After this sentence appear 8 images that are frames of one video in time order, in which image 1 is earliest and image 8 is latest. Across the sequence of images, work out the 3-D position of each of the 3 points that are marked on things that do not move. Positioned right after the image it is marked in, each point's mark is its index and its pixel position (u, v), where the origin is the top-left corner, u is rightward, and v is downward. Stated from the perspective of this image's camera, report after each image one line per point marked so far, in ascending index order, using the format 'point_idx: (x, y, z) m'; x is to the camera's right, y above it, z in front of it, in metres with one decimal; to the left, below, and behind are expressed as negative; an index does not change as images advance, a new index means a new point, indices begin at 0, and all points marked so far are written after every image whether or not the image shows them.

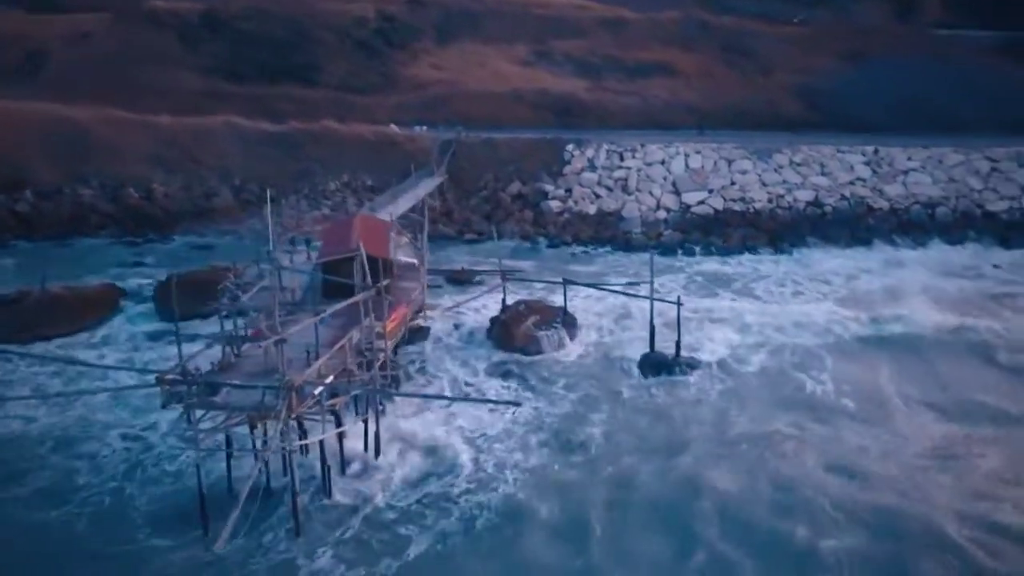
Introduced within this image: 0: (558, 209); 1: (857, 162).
0: (+1.0, +1.8, +18.1) m
1: (+7.7, +2.8, +18.1) m
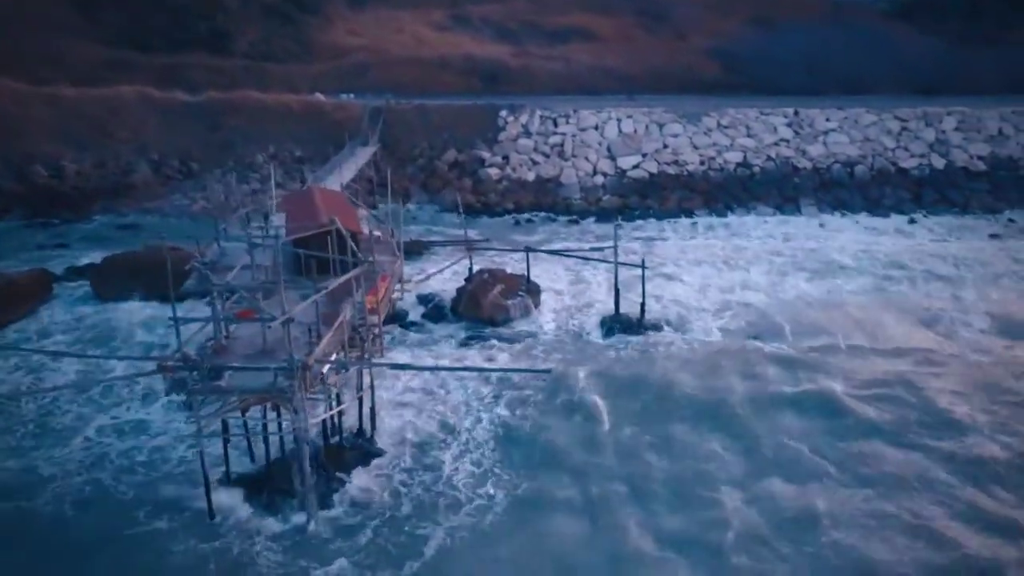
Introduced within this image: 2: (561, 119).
0: (-0.3, +2.5, +18.1) m
1: (+6.2, +3.8, +18.8) m
2: (+1.1, +3.9, +18.9) m
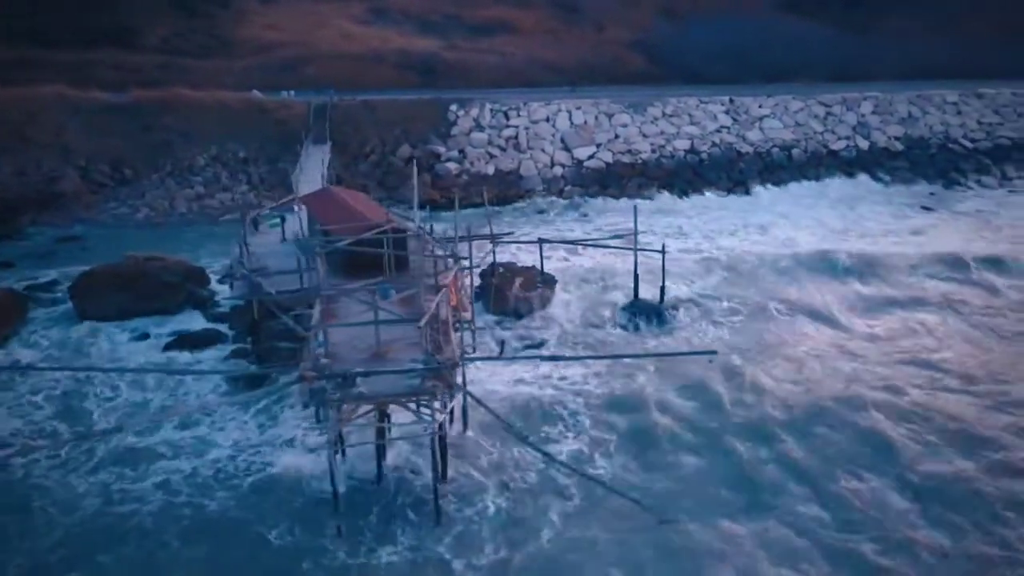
0: (-1.2, +2.6, +17.9) m
1: (+5.0, +4.2, +19.7) m
2: (0.0, +4.1, +18.9) m
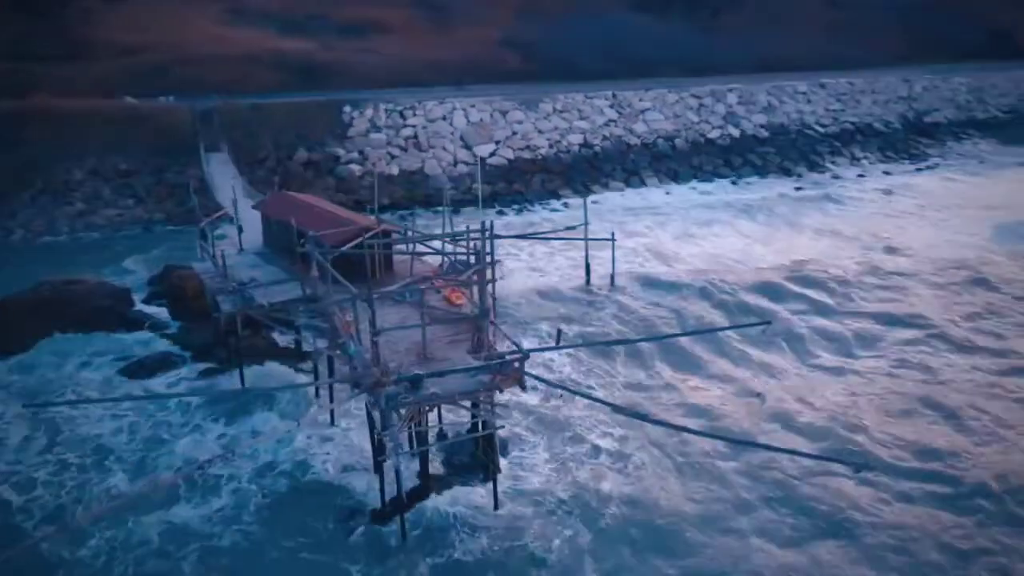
0: (-3.3, +2.5, +17.4) m
1: (+2.3, +4.5, +20.5) m
2: (-2.4, +4.0, +18.7) m
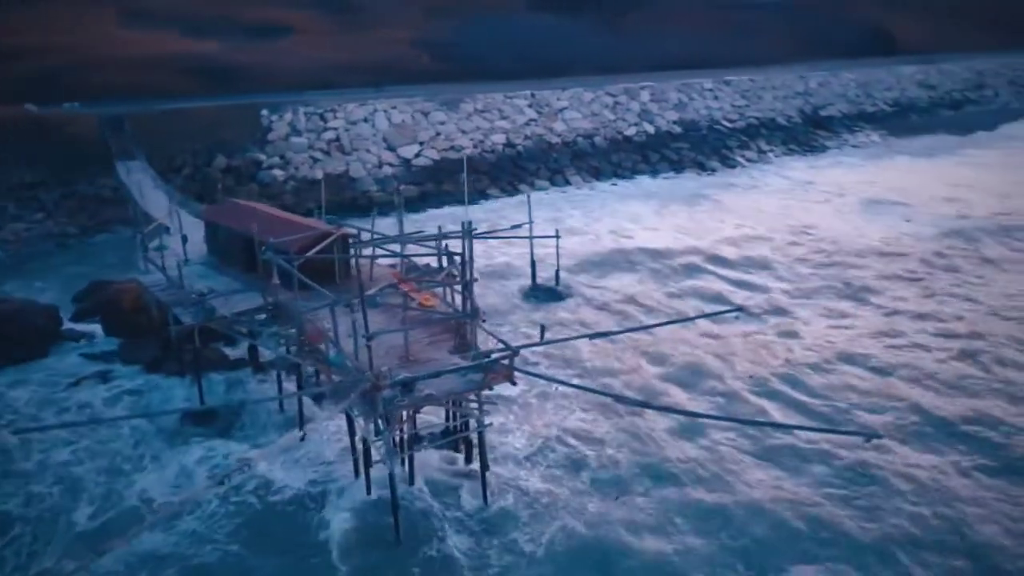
0: (-4.8, +2.3, +17.0) m
1: (+0.3, +4.6, +20.7) m
2: (-4.1, +3.9, +18.3) m
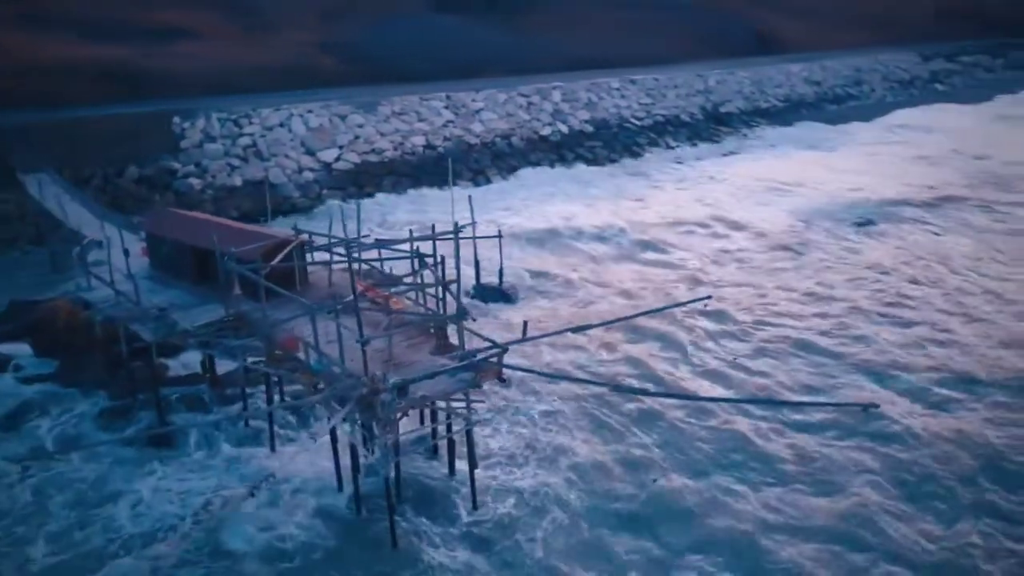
0: (-6.3, +2.0, +16.4) m
1: (-1.8, +4.6, +20.7) m
2: (-5.9, +3.7, +17.8) m
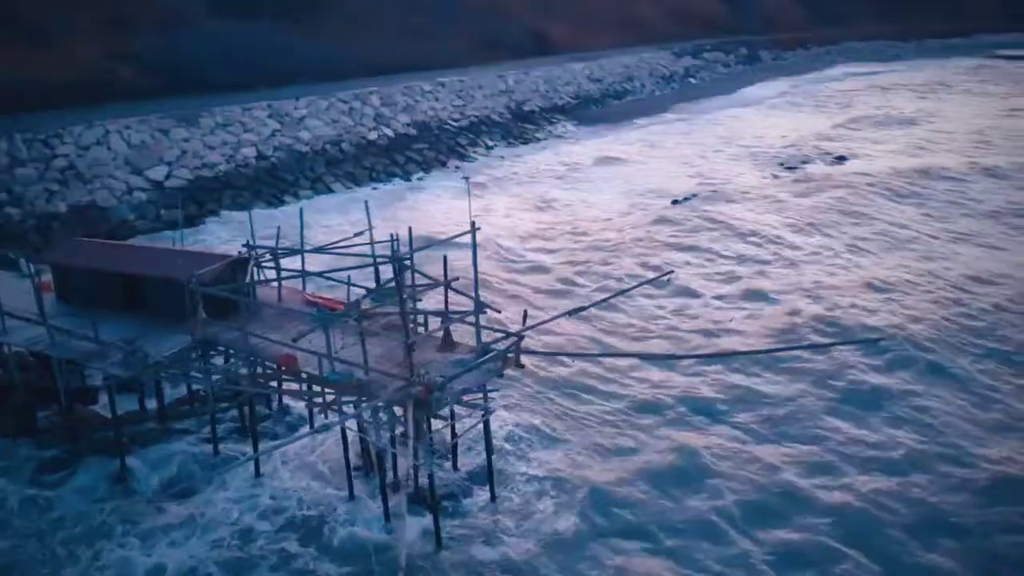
0: (-8.9, +1.3, +14.7) m
1: (-6.0, +4.2, +20.0) m
2: (-9.0, +2.9, +16.1) m
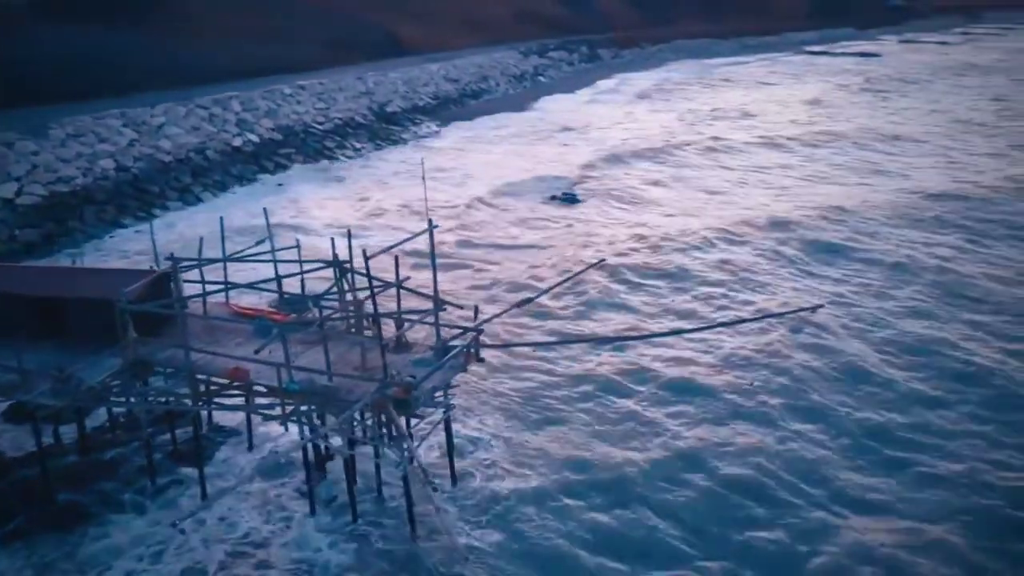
0: (-10.6, +0.7, +13.0) m
1: (-9.0, +3.7, +18.7) m
2: (-11.1, +2.3, +14.4) m
